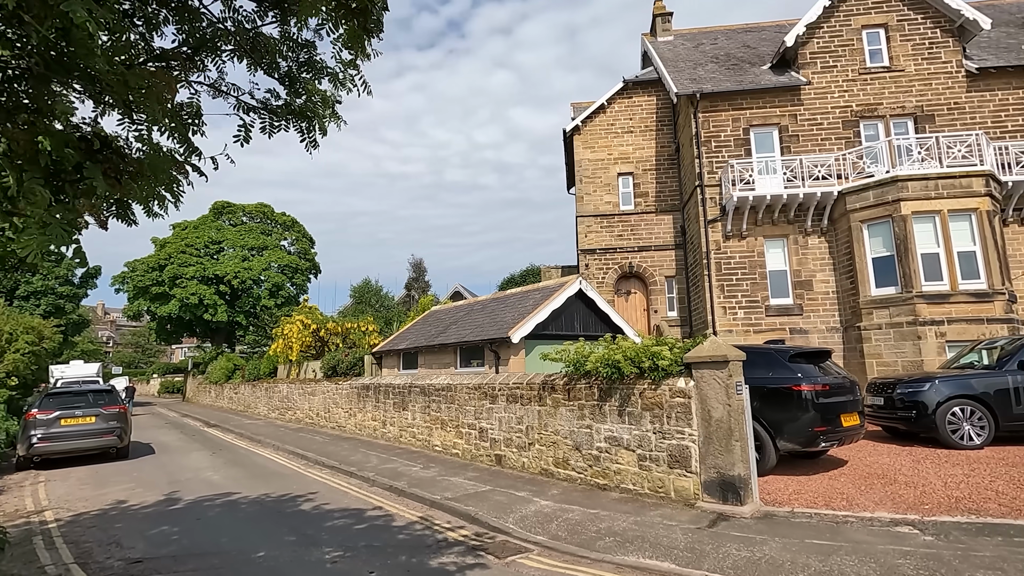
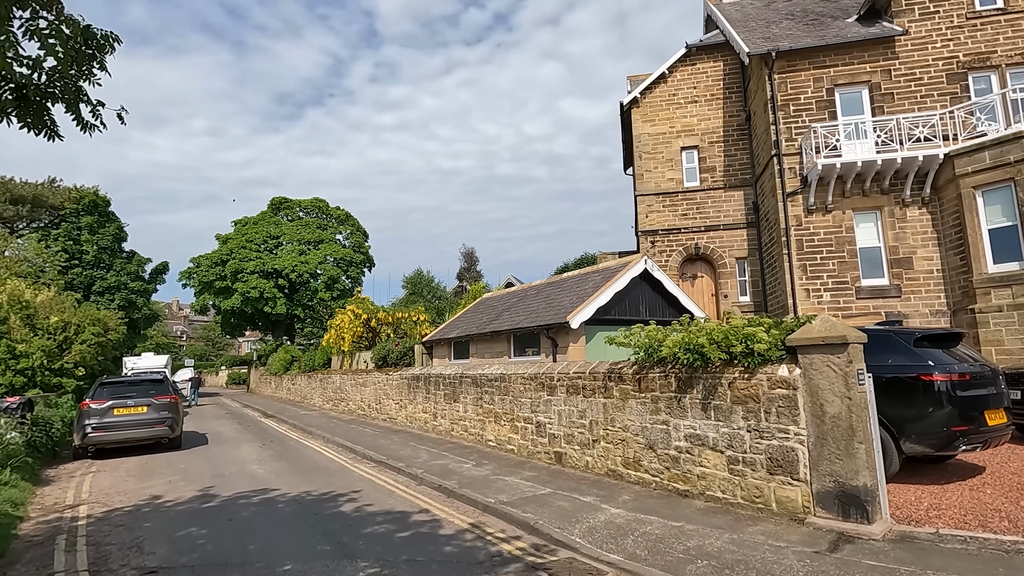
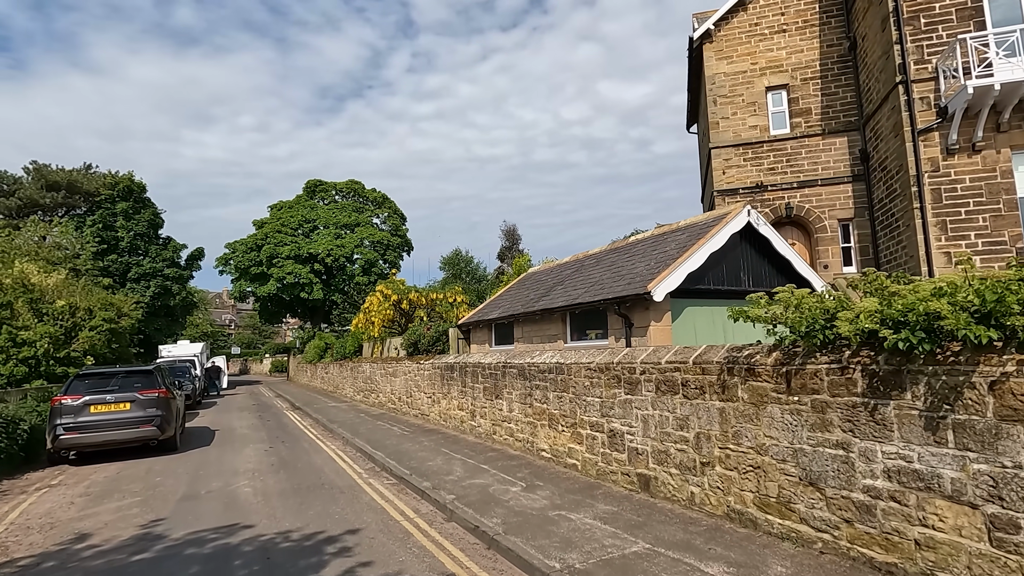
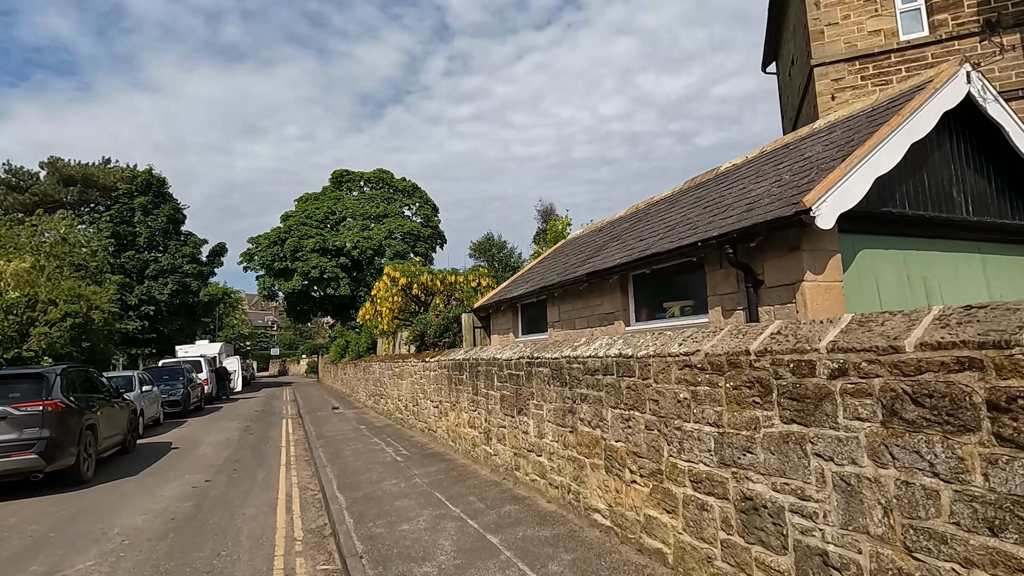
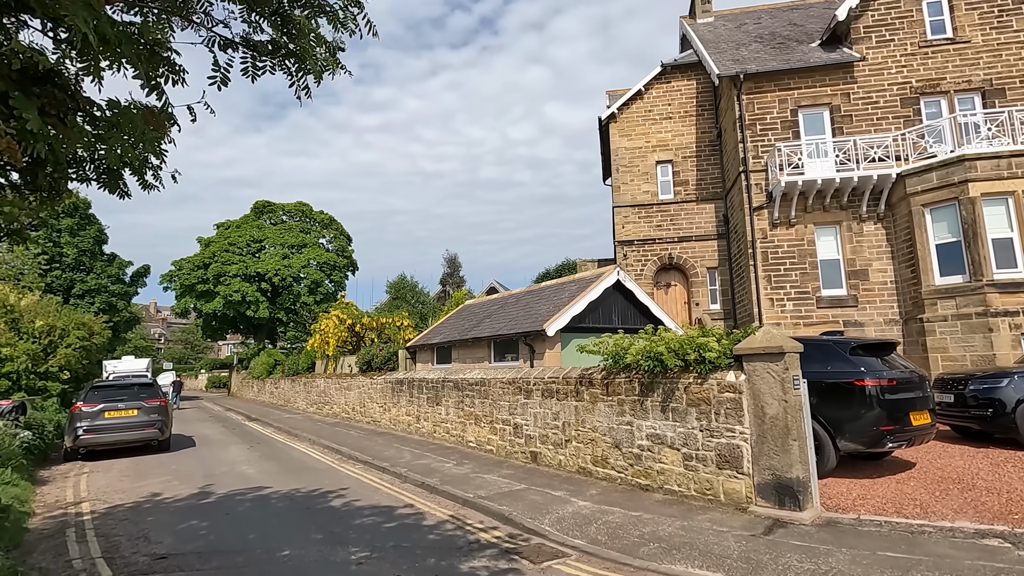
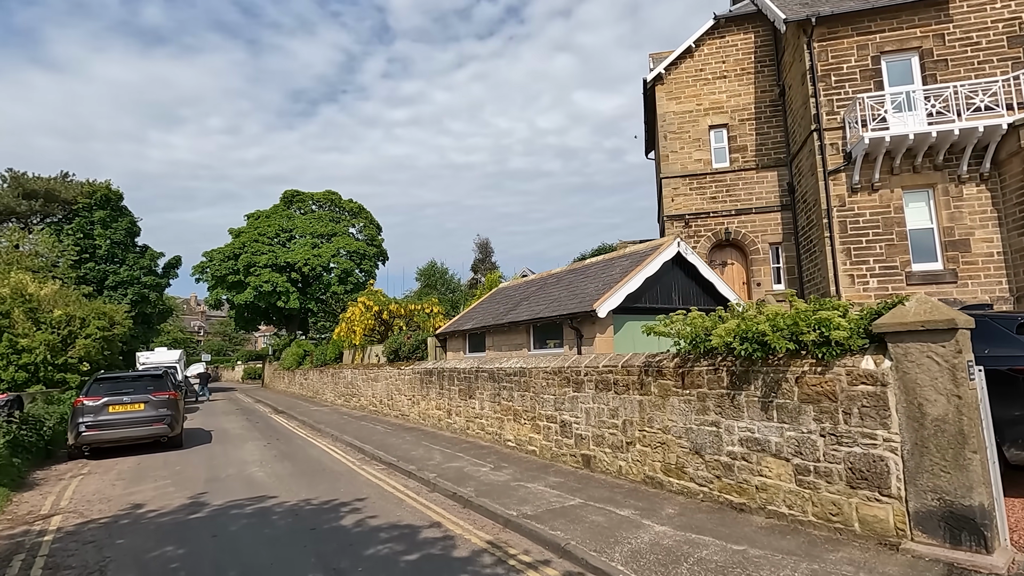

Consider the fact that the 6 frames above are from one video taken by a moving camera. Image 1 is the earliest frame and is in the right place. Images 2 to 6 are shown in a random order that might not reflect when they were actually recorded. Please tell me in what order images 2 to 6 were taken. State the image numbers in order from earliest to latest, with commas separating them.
5, 2, 6, 3, 4
